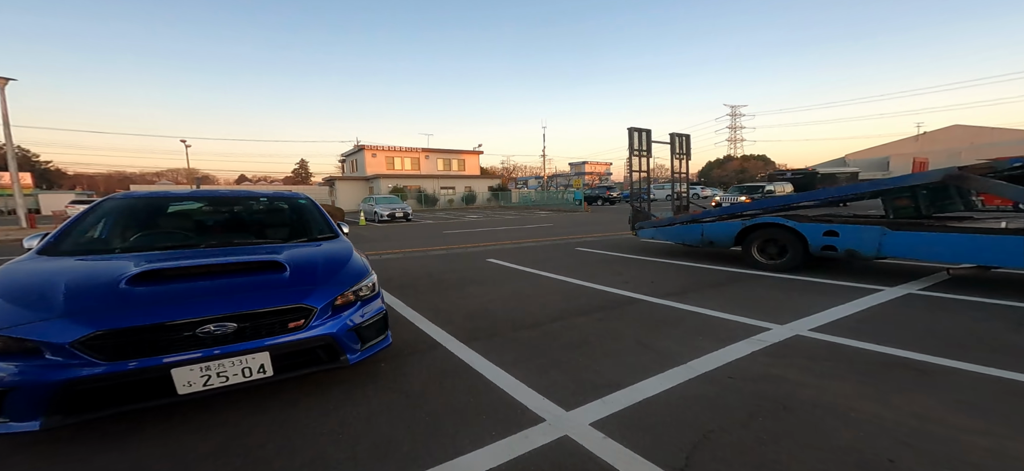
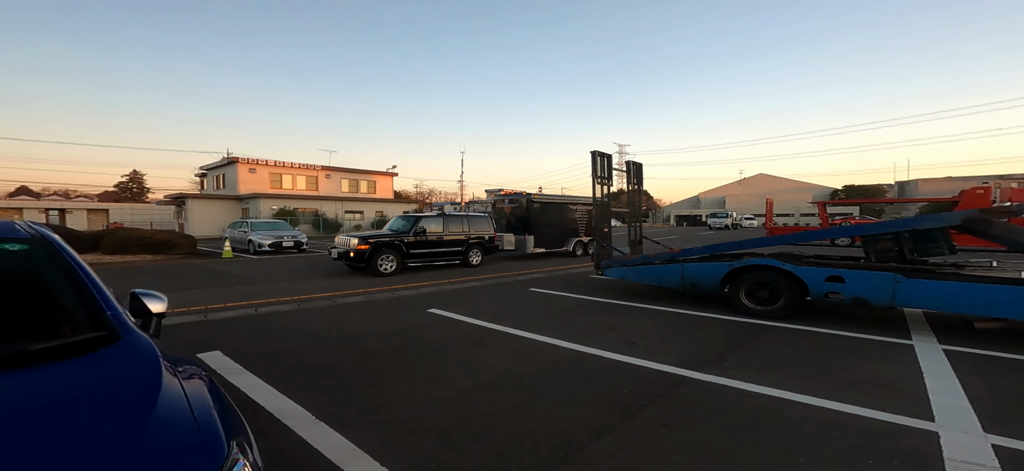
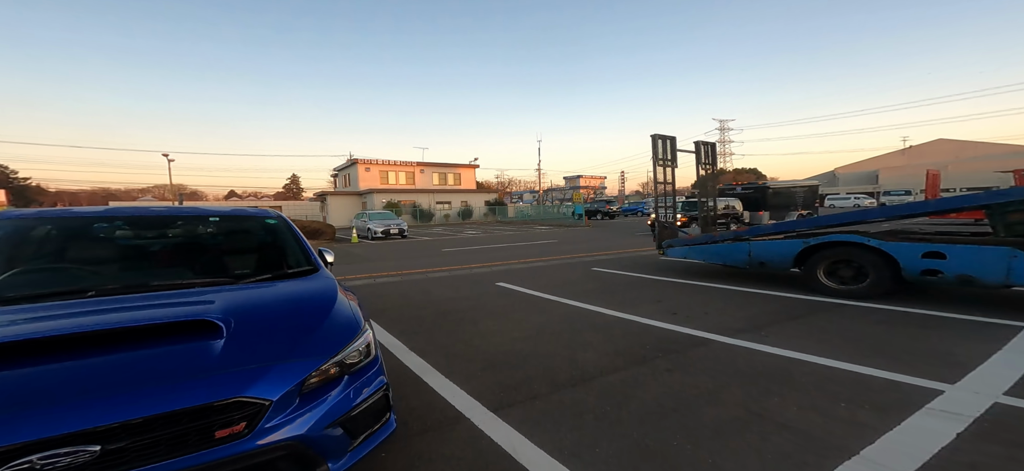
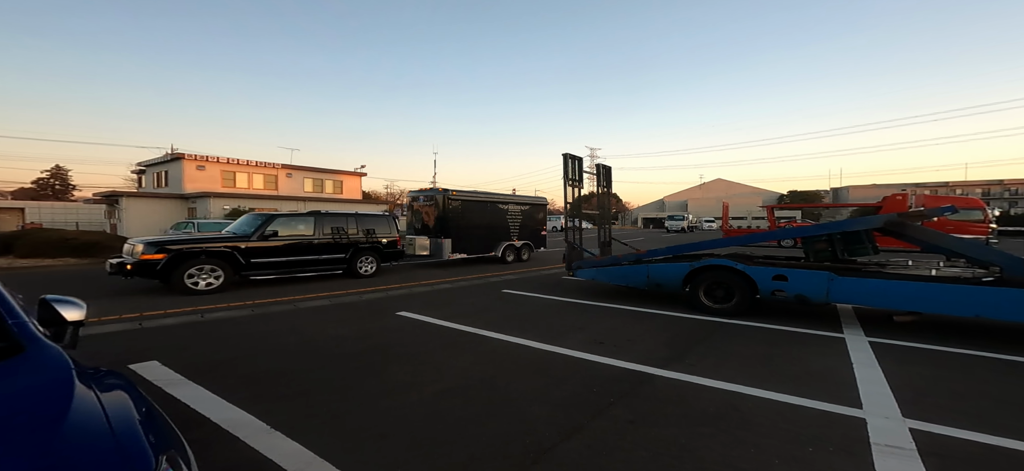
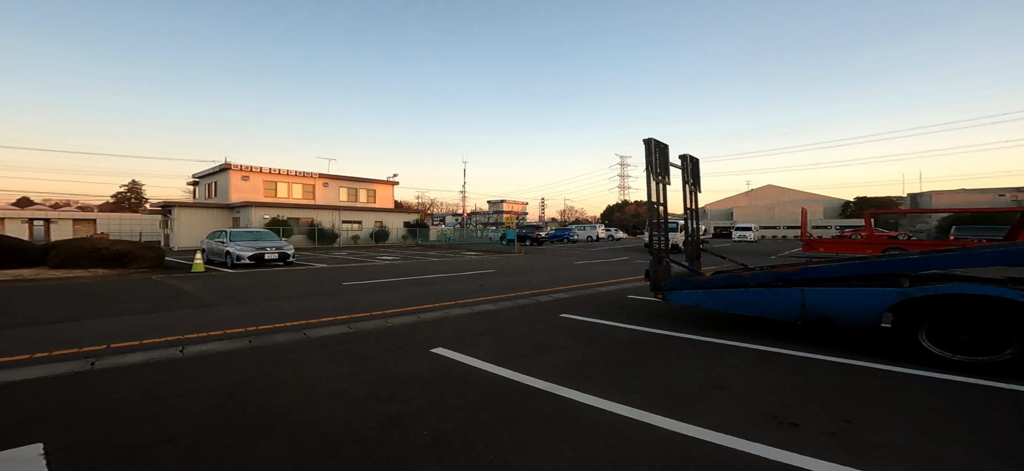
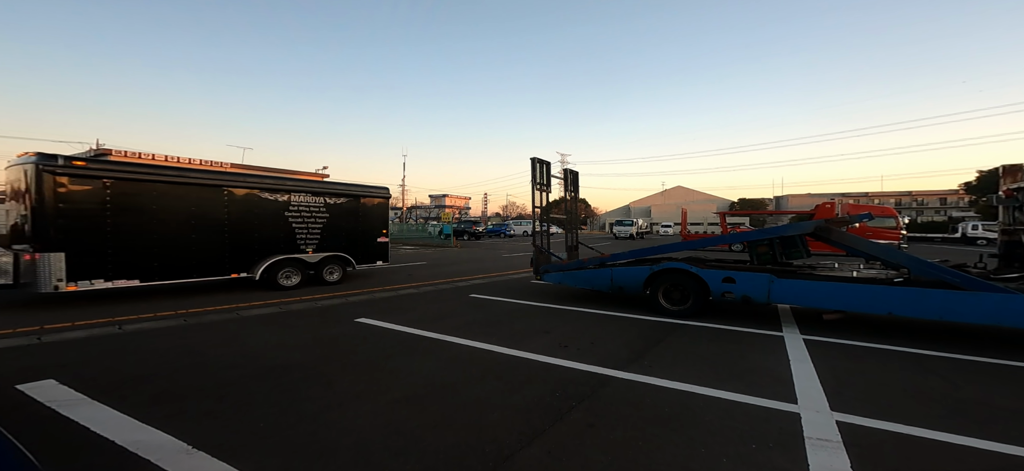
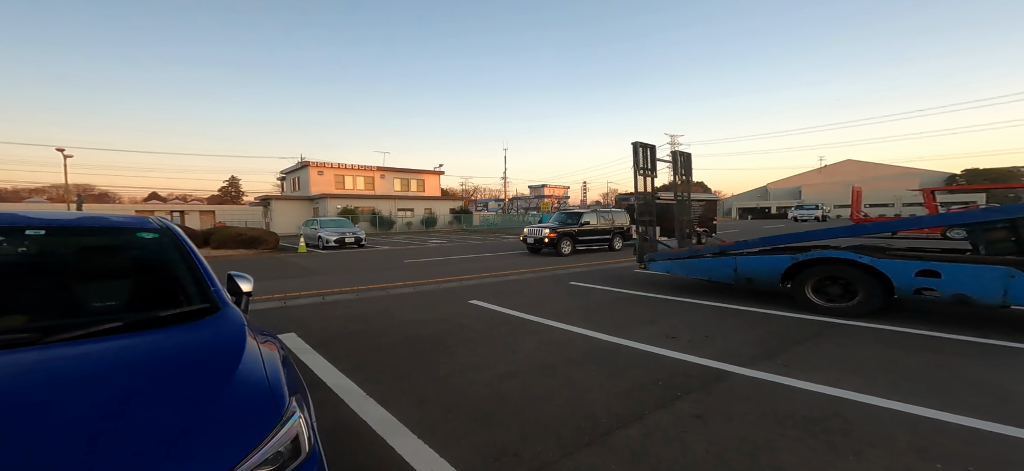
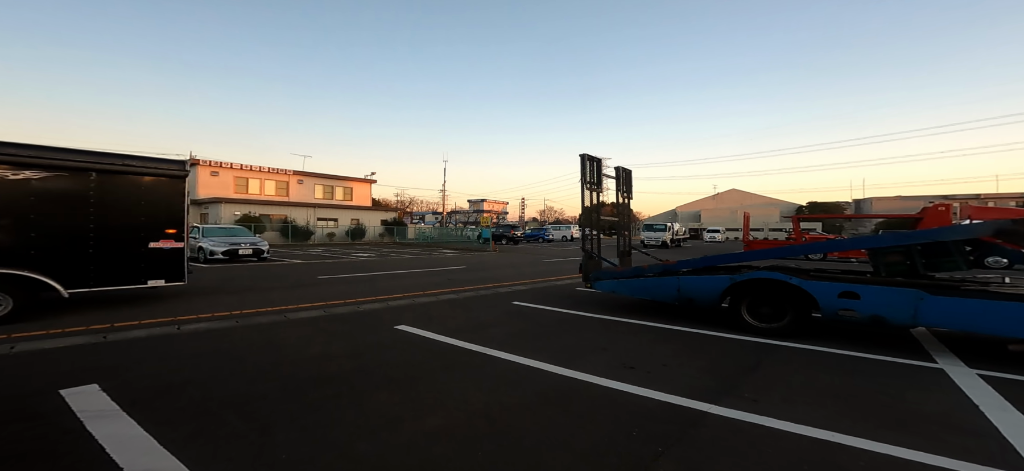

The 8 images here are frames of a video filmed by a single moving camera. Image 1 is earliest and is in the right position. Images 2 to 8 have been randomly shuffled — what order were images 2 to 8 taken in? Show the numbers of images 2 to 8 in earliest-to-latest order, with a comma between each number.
3, 7, 2, 4, 6, 8, 5
